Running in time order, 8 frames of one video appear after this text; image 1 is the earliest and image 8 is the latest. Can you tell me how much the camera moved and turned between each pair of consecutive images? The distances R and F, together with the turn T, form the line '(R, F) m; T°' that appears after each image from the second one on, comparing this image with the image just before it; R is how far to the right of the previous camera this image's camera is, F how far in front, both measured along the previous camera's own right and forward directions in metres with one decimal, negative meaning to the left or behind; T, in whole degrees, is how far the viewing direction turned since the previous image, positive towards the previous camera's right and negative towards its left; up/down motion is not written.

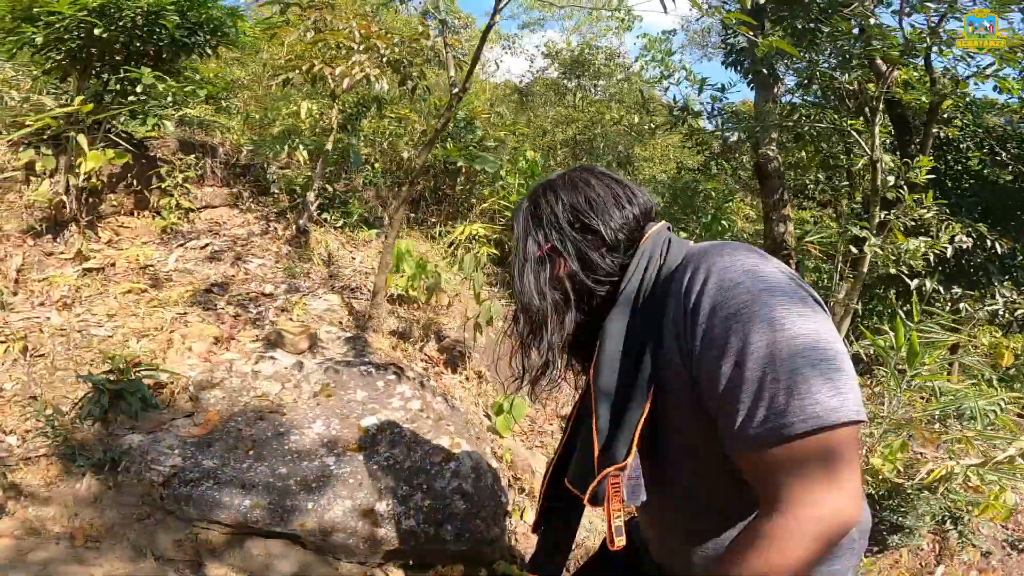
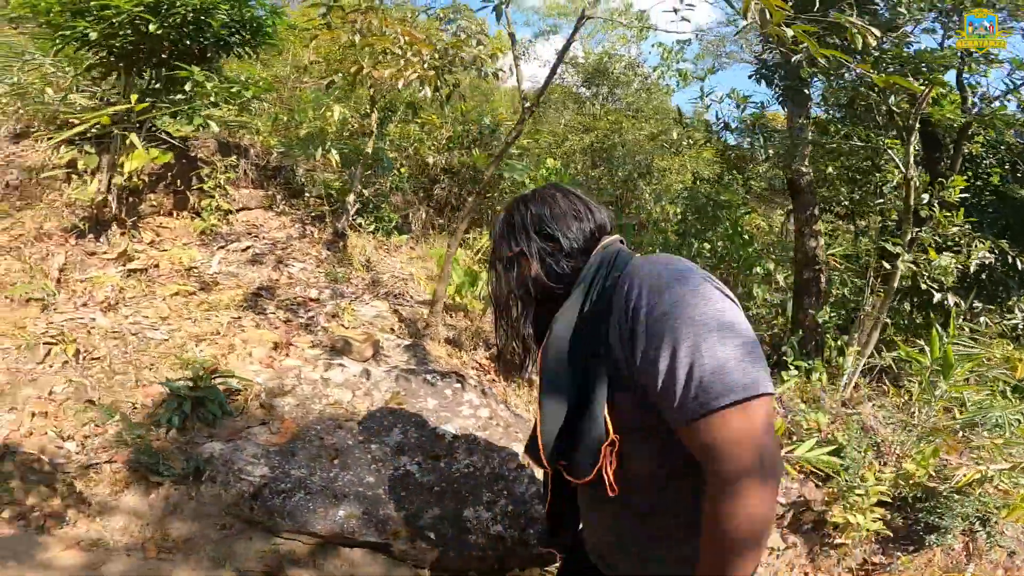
(-0.5, 0.0) m; +1°
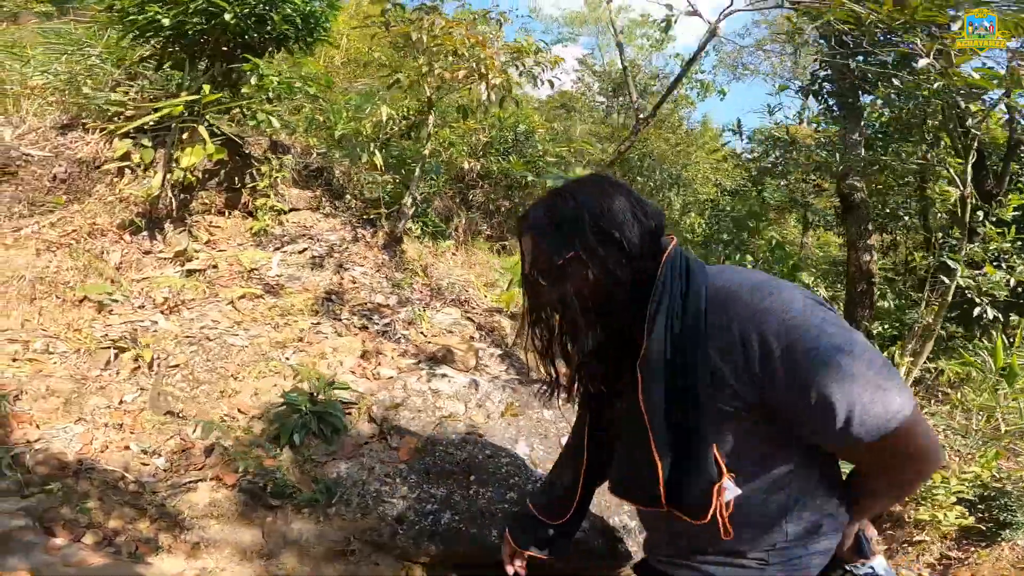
(-0.7, +0.1) m; +2°
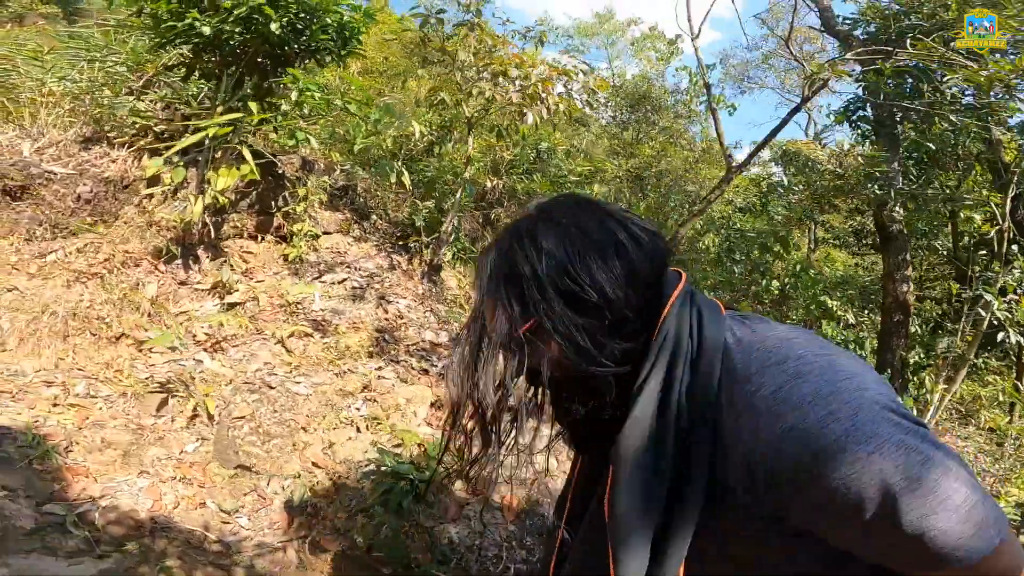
(-0.6, +0.2) m; +2°
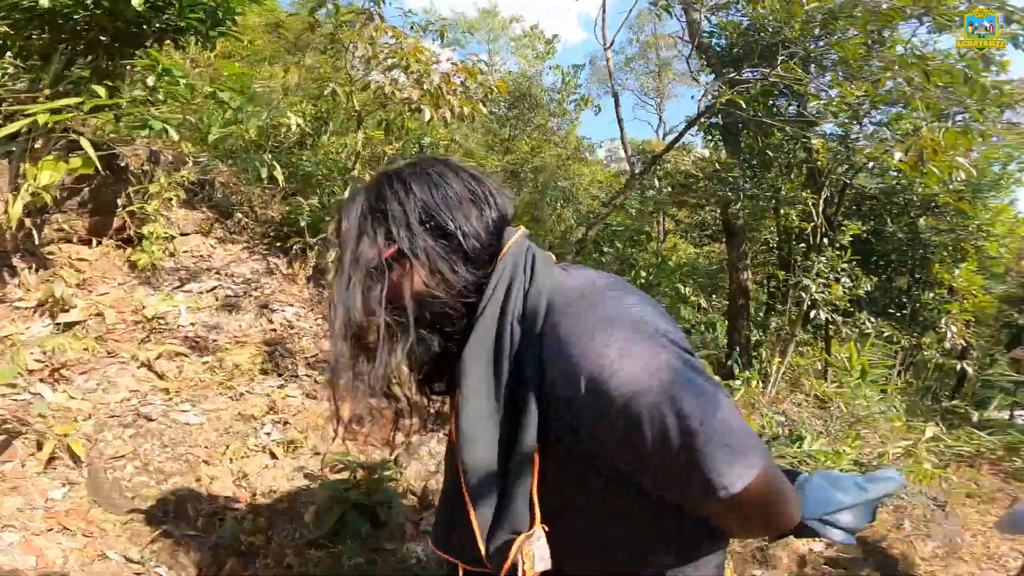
(-0.3, 0.0) m; +15°
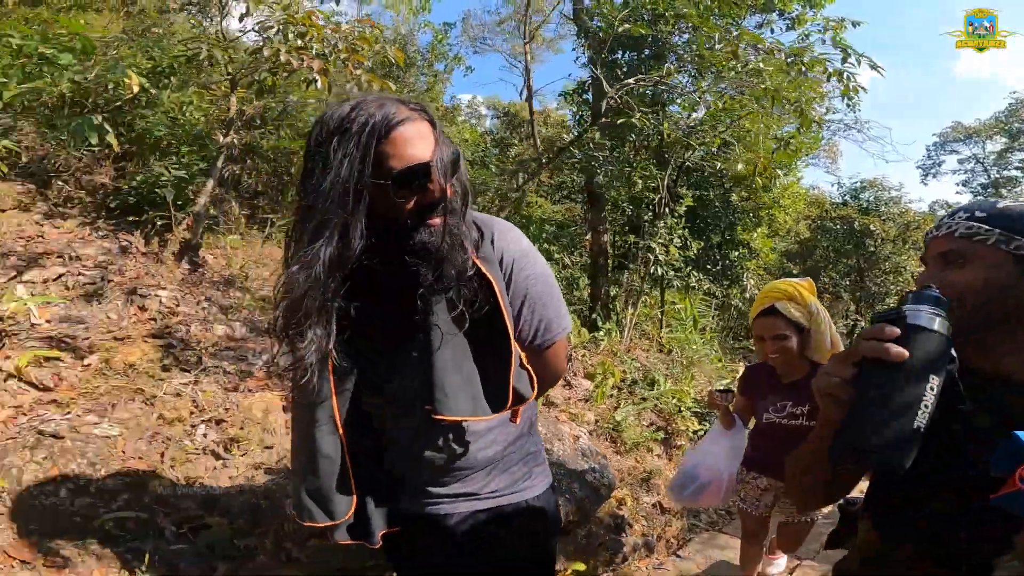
(-0.3, -0.2) m; +15°
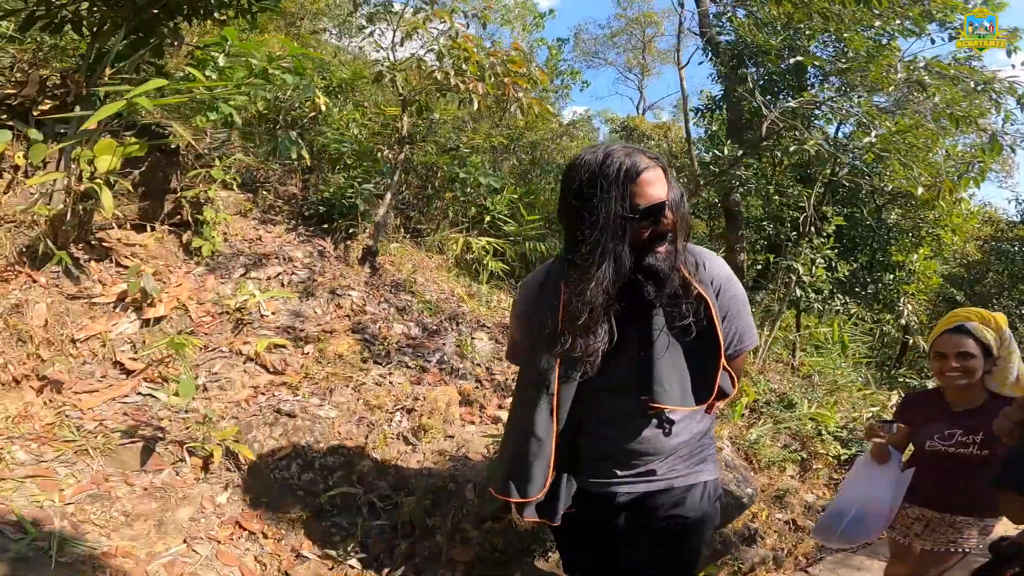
(-0.5, -0.2) m; -10°
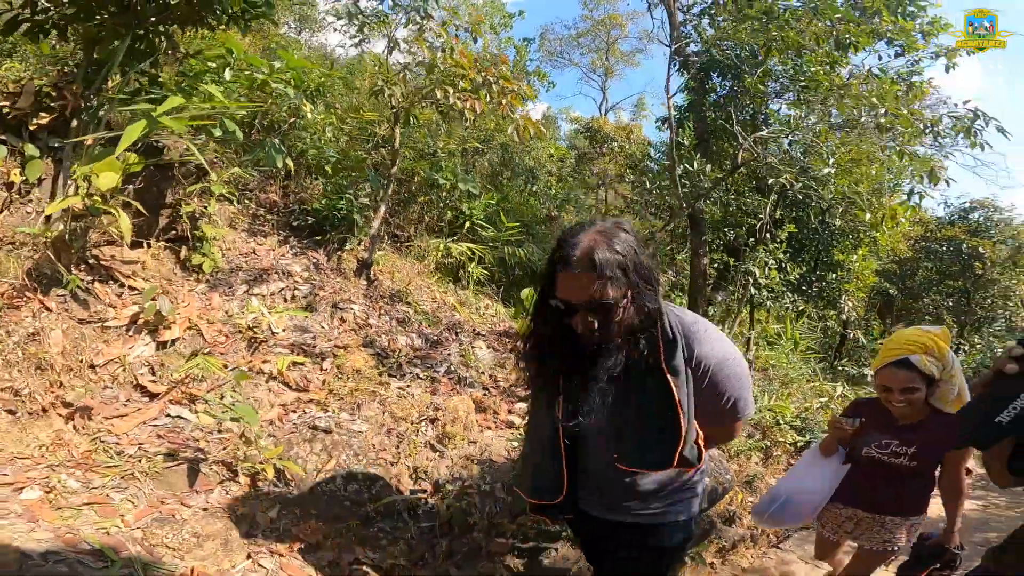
(-0.4, -0.2) m; +6°
